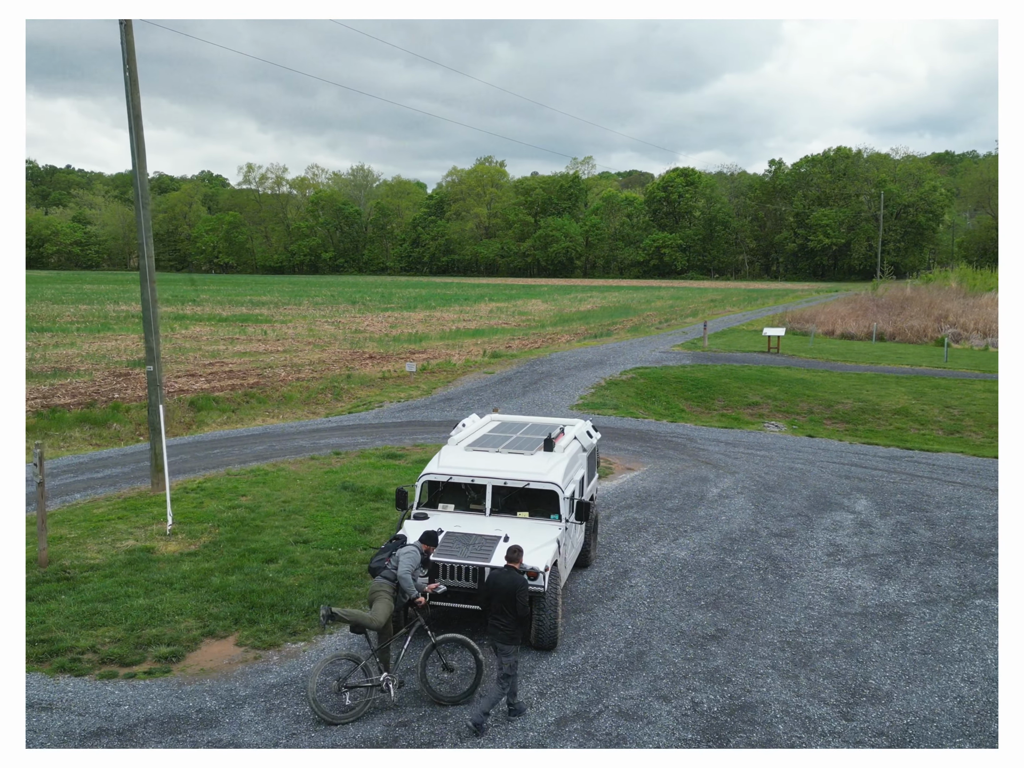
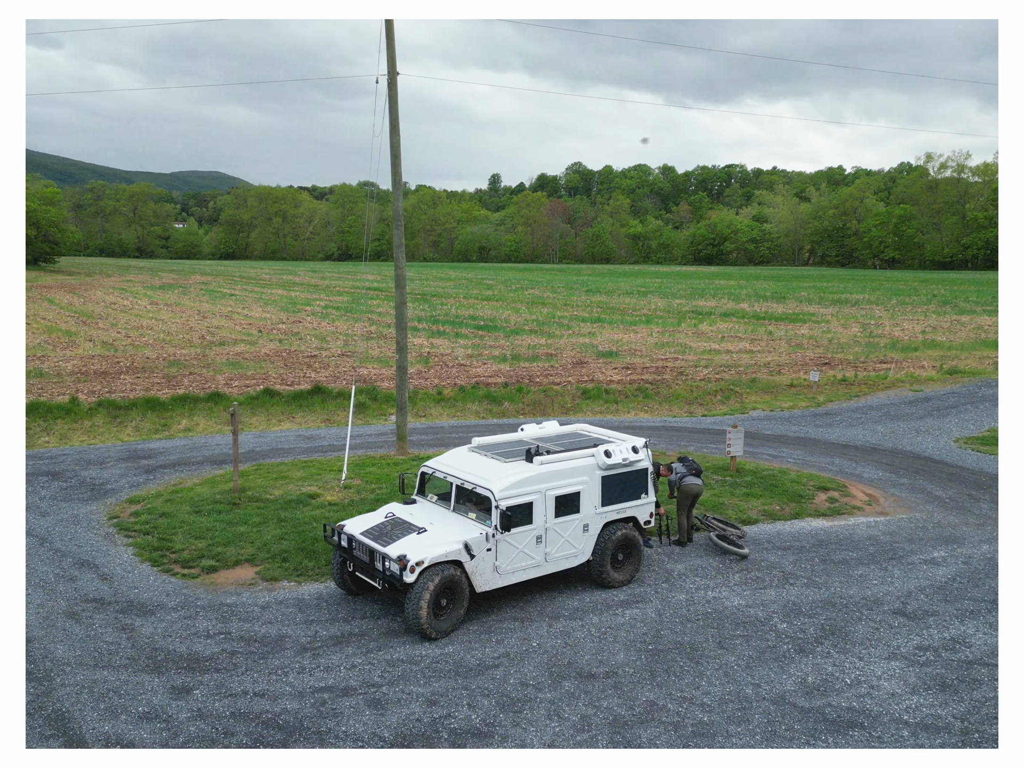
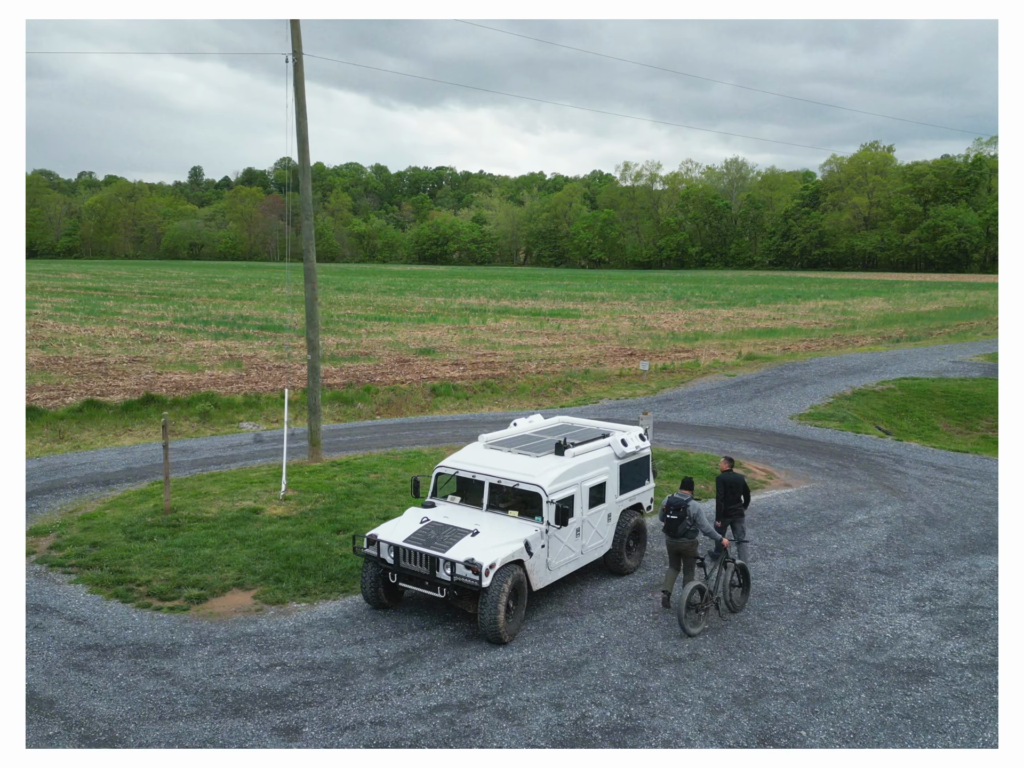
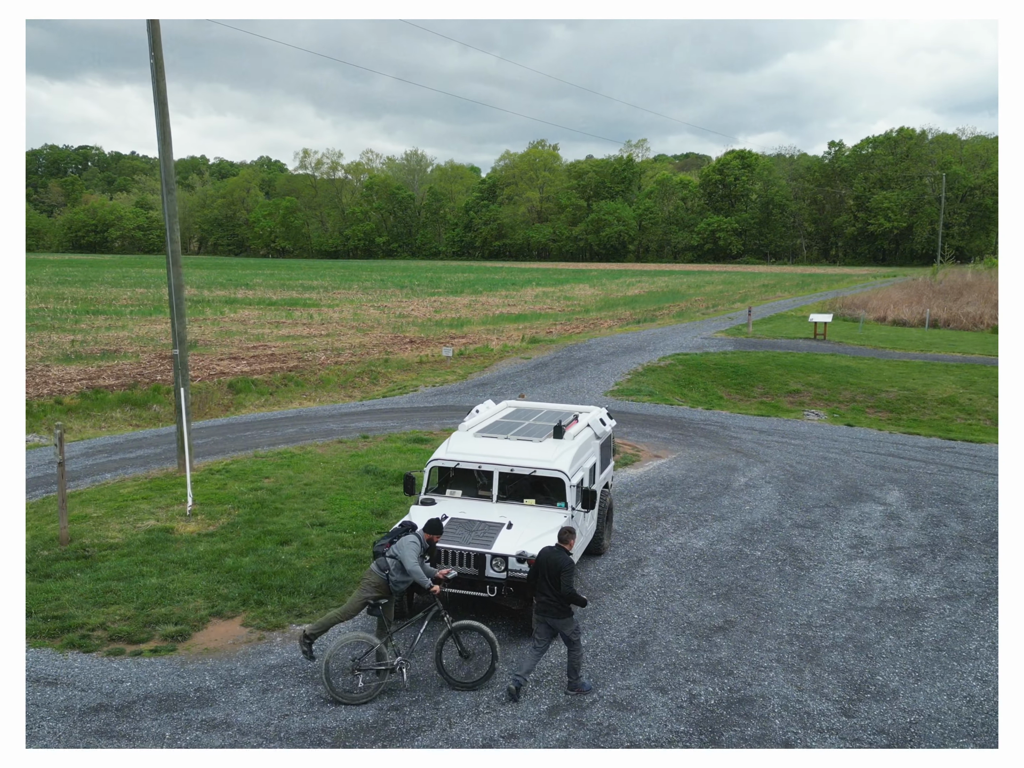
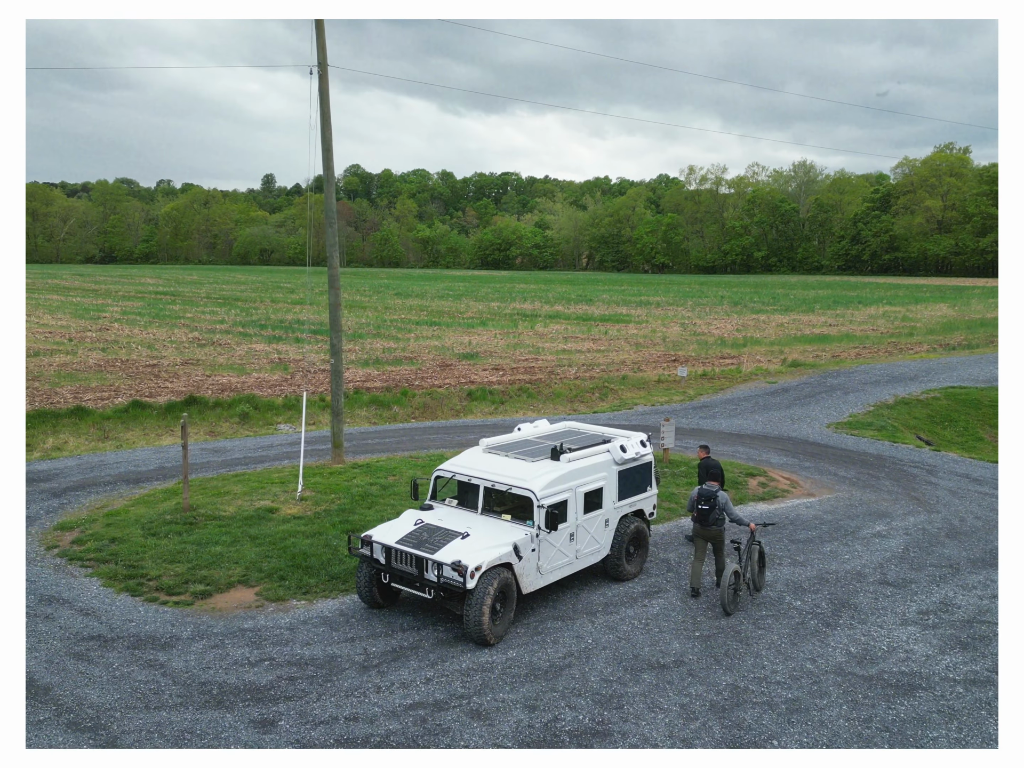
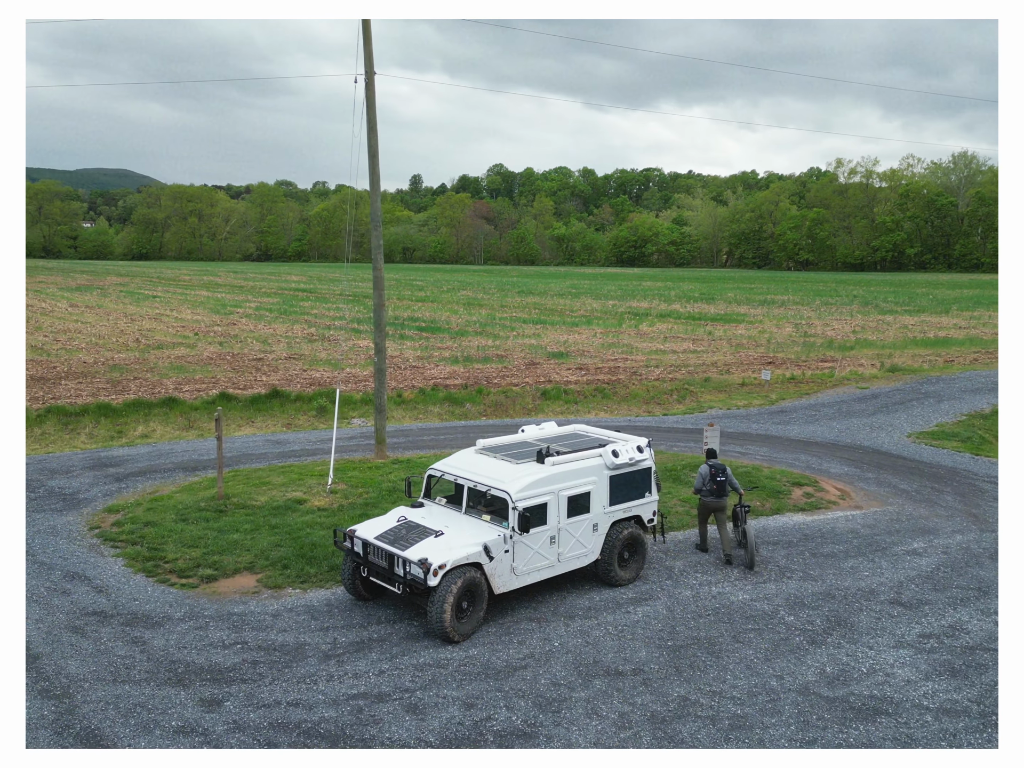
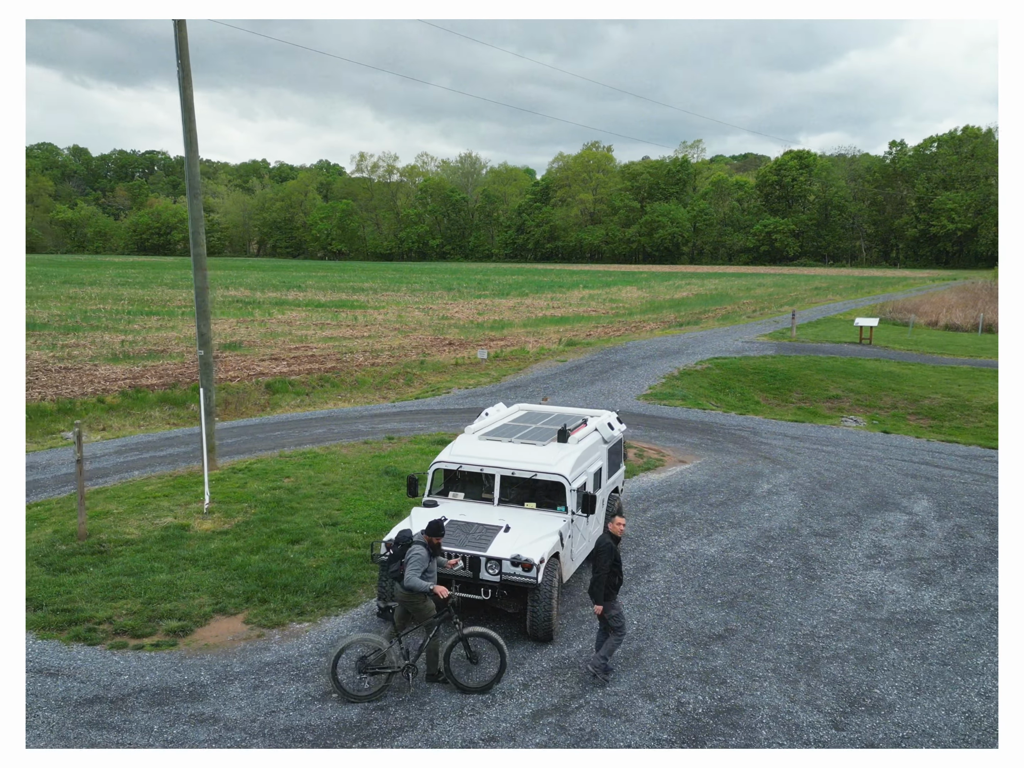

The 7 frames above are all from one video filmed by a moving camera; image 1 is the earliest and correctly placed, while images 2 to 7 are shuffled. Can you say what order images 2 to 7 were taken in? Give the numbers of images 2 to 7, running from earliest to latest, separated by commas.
4, 7, 3, 5, 6, 2
